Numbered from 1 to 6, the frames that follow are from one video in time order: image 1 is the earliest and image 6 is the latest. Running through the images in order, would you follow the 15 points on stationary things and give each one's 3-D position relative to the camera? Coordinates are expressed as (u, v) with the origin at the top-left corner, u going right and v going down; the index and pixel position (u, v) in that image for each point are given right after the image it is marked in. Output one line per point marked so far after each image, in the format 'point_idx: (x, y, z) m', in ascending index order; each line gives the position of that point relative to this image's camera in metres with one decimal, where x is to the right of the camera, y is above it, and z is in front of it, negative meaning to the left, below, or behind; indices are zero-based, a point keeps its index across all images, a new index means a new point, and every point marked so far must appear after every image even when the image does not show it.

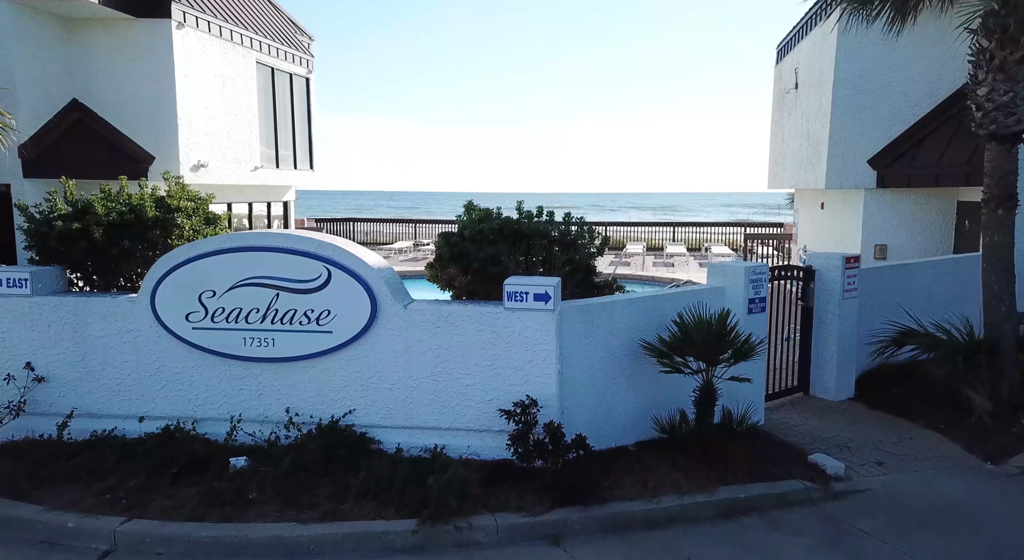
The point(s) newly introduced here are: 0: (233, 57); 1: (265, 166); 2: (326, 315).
0: (-5.6, +4.5, +14.8) m
1: (-5.5, +2.5, +16.4) m
2: (-1.4, -0.3, +5.4) m
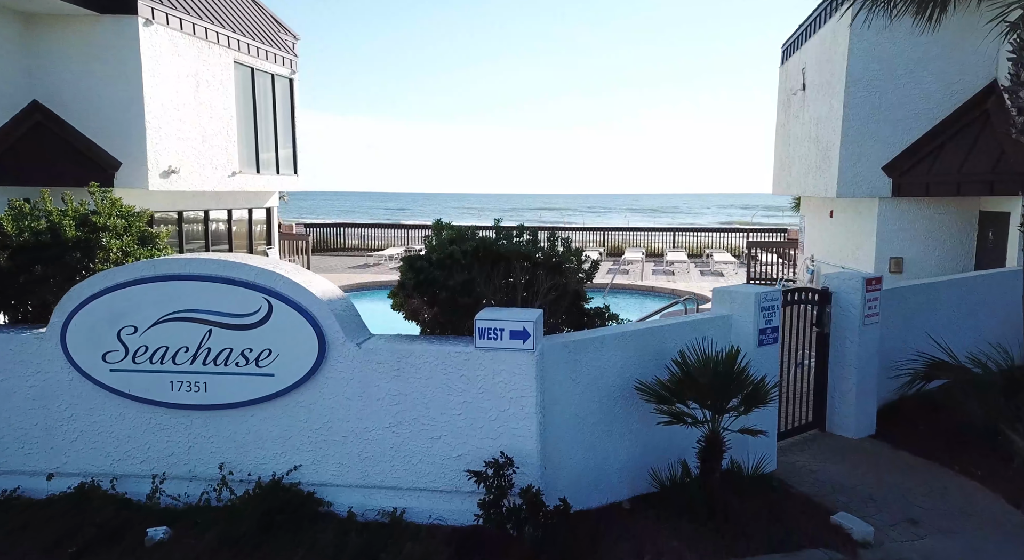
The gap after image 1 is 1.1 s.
0: (-5.8, +4.2, +14.1) m
1: (-5.7, +2.3, +15.6) m
2: (-1.5, -0.5, +4.6) m
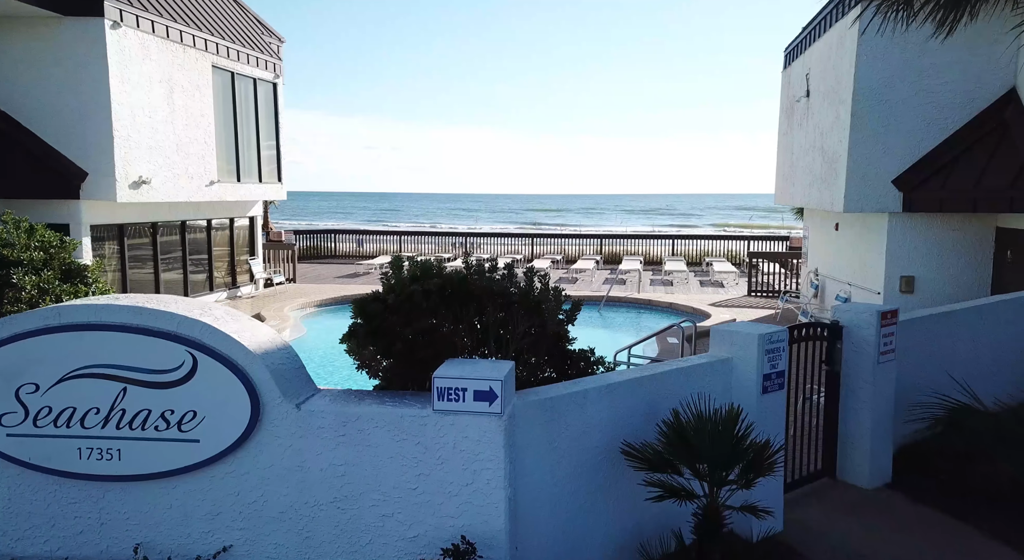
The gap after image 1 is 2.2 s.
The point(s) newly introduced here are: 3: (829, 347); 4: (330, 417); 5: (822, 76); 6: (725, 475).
0: (-6.0, +4.0, +13.4) m
1: (-5.8, +2.0, +15.0) m
2: (-1.7, -0.7, +4.0) m
3: (+2.7, -0.6, +6.4) m
4: (-1.0, -0.7, +4.0) m
5: (+5.1, +3.4, +12.2) m
6: (+1.2, -1.1, +4.2) m
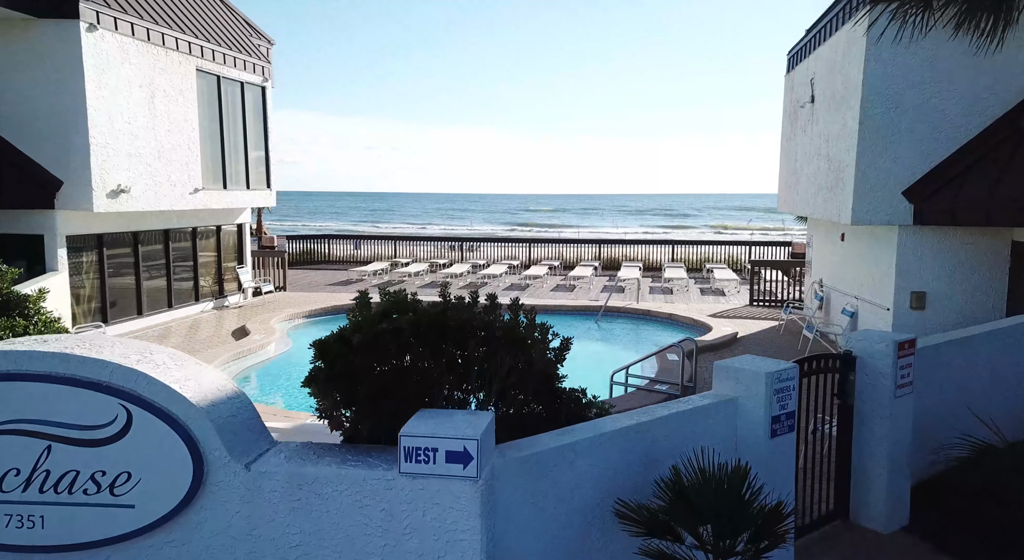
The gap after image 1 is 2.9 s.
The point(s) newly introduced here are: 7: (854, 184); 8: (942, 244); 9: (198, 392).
0: (-6.1, +3.8, +12.9) m
1: (-5.9, +1.8, +14.5) m
2: (-1.8, -0.9, +3.5) m
3: (+2.6, -0.8, +5.9) m
4: (-1.1, -0.9, +3.5) m
5: (+5.0, +3.1, +11.7) m
6: (+1.1, -1.3, +3.7) m
7: (+4.5, +1.3, +9.7) m
8: (+5.7, +0.5, +9.8) m
9: (-1.5, -0.5, +3.6) m
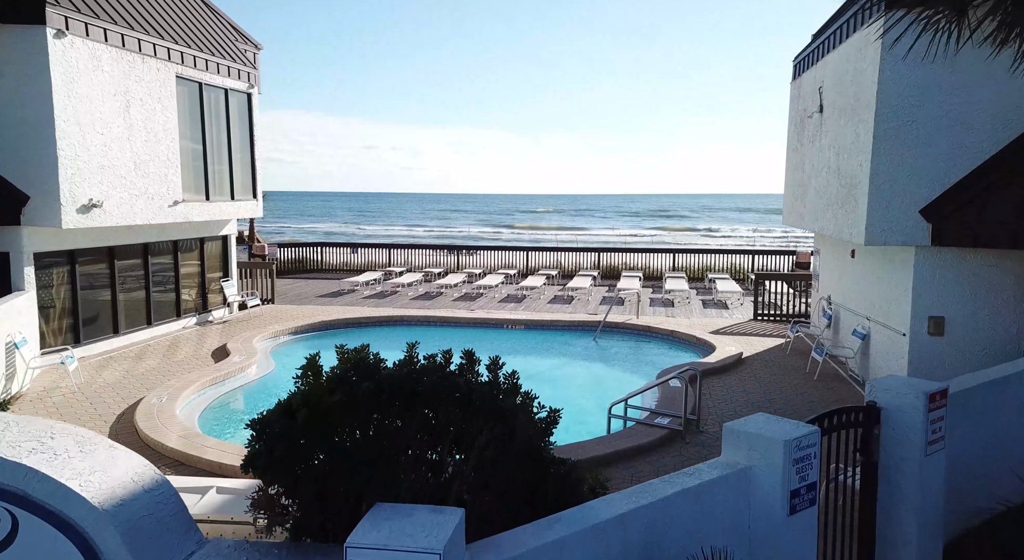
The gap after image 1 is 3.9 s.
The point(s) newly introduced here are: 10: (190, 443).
0: (-6.2, +3.5, +12.3) m
1: (-6.0, +1.5, +13.9) m
2: (-1.9, -1.2, +2.9) m
3: (+2.5, -1.1, +5.3) m
4: (-1.2, -1.2, +2.9) m
5: (+4.9, +2.8, +11.1) m
6: (+1.0, -1.6, +3.1) m
7: (+4.4, +1.0, +9.1) m
8: (+5.6, +0.2, +9.2) m
9: (-1.6, -0.8, +3.0) m
10: (-3.3, -1.7, +7.6) m
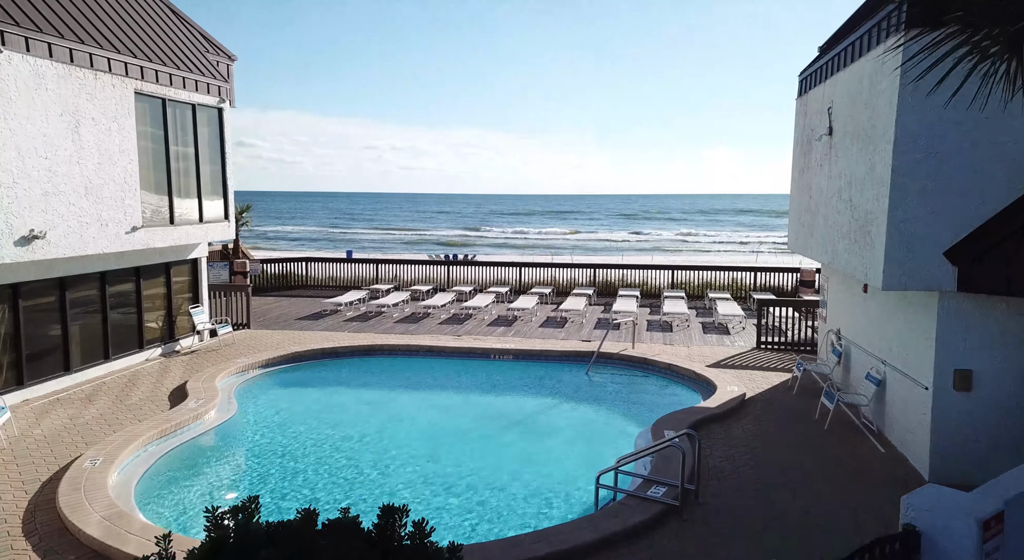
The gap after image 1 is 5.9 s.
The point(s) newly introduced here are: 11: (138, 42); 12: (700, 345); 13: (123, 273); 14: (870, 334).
0: (-6.4, +2.9, +11.3) m
1: (-6.3, +1.0, +12.9) m
2: (-2.2, -1.8, +1.9) m
3: (+2.2, -1.6, +4.3) m
4: (-1.5, -1.8, +1.9) m
5: (+4.6, +2.3, +10.1) m
6: (+0.7, -2.1, +2.1) m
7: (+4.1, +0.4, +8.1) m
8: (+5.3, -0.4, +8.2) m
9: (-1.9, -1.4, +2.0) m
10: (-3.6, -2.2, +6.6) m
11: (-6.3, +4.0, +12.5) m
12: (+4.2, -1.5, +16.6) m
13: (-7.0, +0.1, +13.1) m
14: (+5.1, -0.8, +10.6) m
